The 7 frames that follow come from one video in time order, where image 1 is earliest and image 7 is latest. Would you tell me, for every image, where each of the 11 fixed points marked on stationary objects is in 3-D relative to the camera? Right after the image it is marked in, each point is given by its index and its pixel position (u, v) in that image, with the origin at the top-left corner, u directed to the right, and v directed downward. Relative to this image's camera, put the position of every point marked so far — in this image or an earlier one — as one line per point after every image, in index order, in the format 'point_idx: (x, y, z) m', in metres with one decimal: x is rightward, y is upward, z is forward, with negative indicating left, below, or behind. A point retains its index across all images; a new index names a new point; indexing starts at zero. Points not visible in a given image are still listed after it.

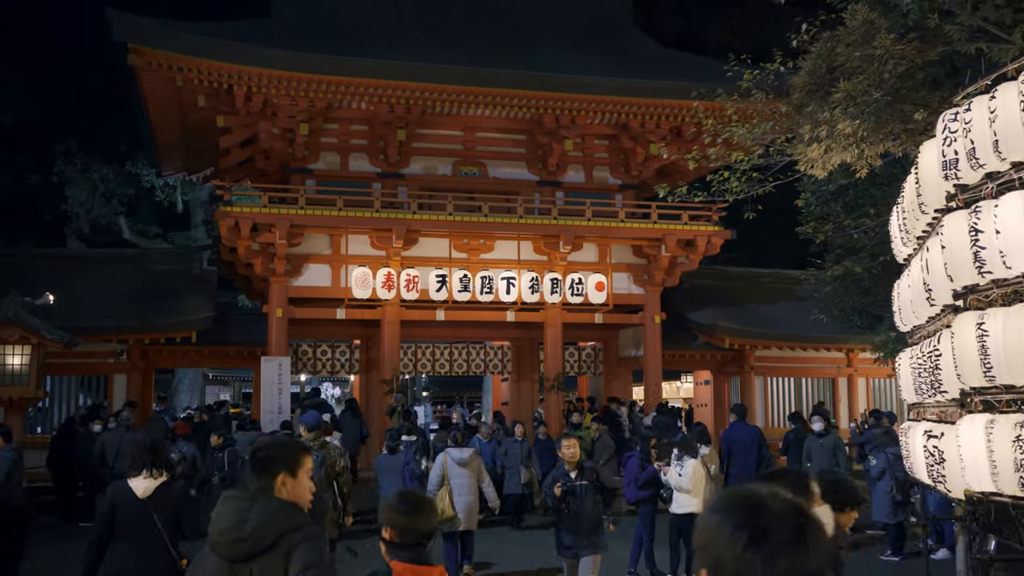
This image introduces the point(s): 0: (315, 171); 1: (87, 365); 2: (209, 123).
0: (-4.1, +2.4, +18.9) m
1: (-8.5, -1.5, +18.4) m
2: (-6.3, +3.5, +19.2) m
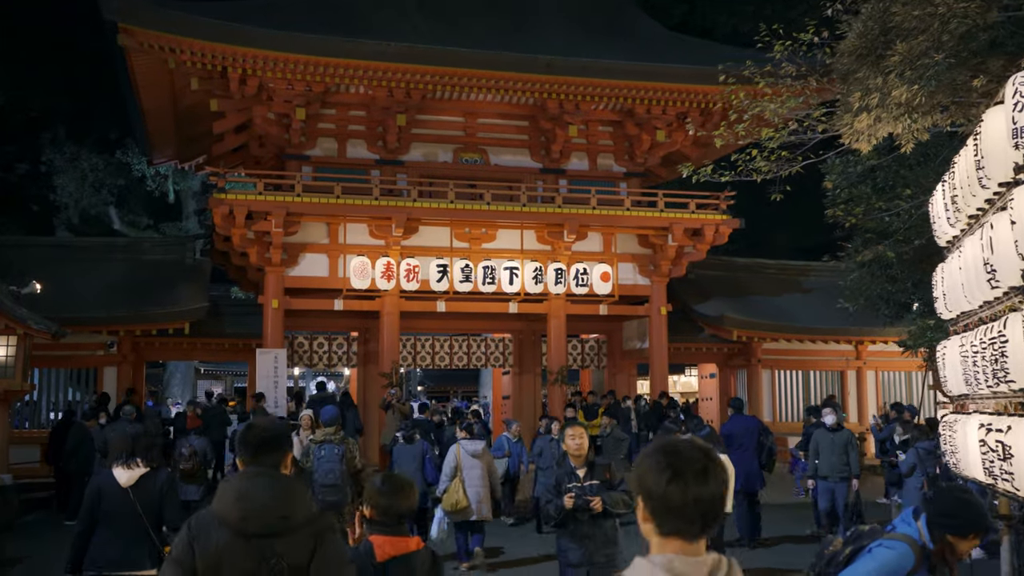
0: (-4.0, +2.6, +18.3) m
1: (-8.5, -1.3, +17.8) m
2: (-6.3, +3.7, +18.6) m
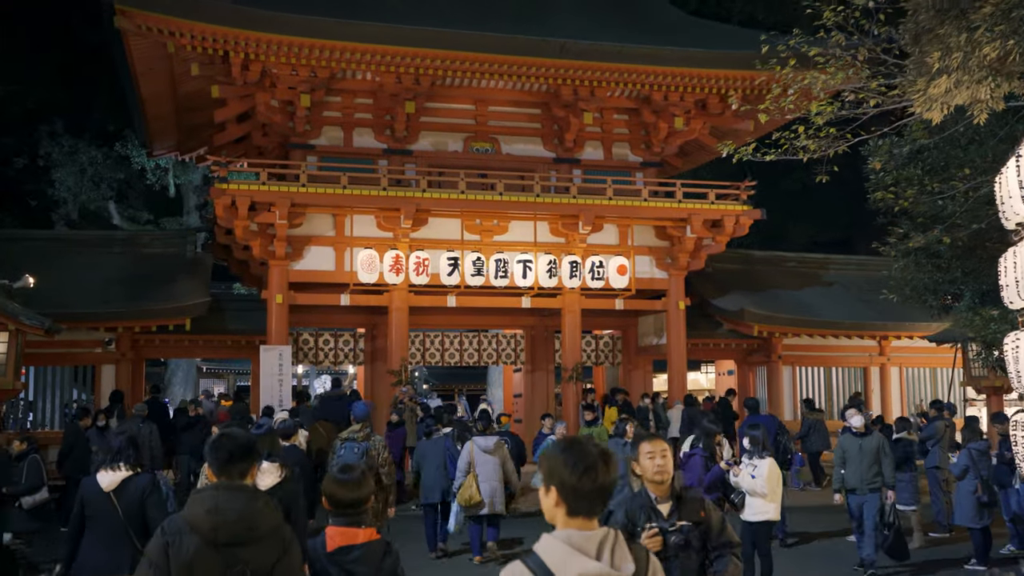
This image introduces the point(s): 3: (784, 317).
0: (-3.7, +2.7, +17.6) m
1: (-8.2, -1.2, +17.2) m
2: (-6.0, +3.8, +17.9) m
3: (+5.6, -0.6, +18.8) m
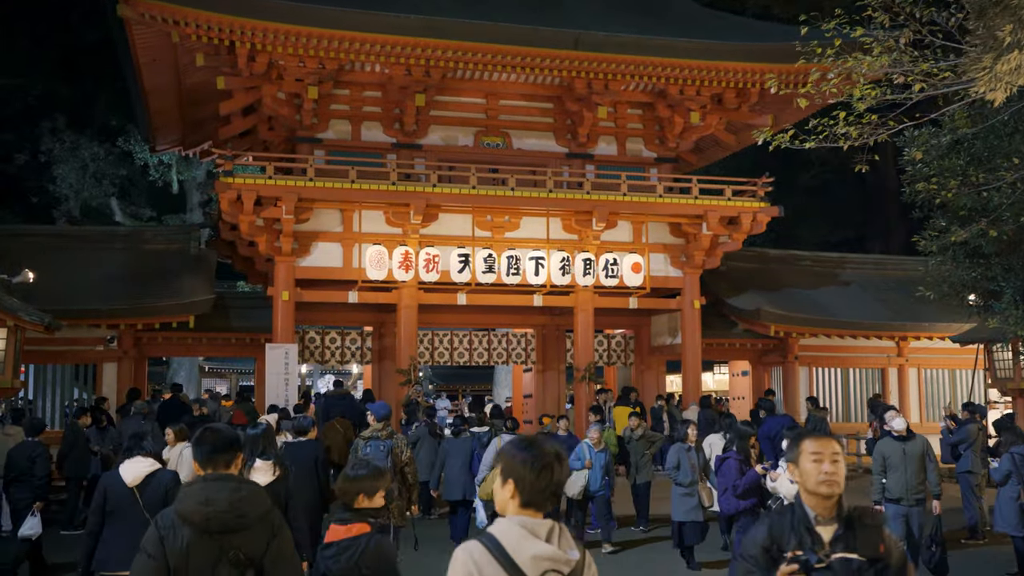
0: (-3.5, +2.7, +17.2) m
1: (-8.0, -1.2, +16.8) m
2: (-5.8, +3.8, +17.5) m
3: (+5.8, -0.6, +18.4) m
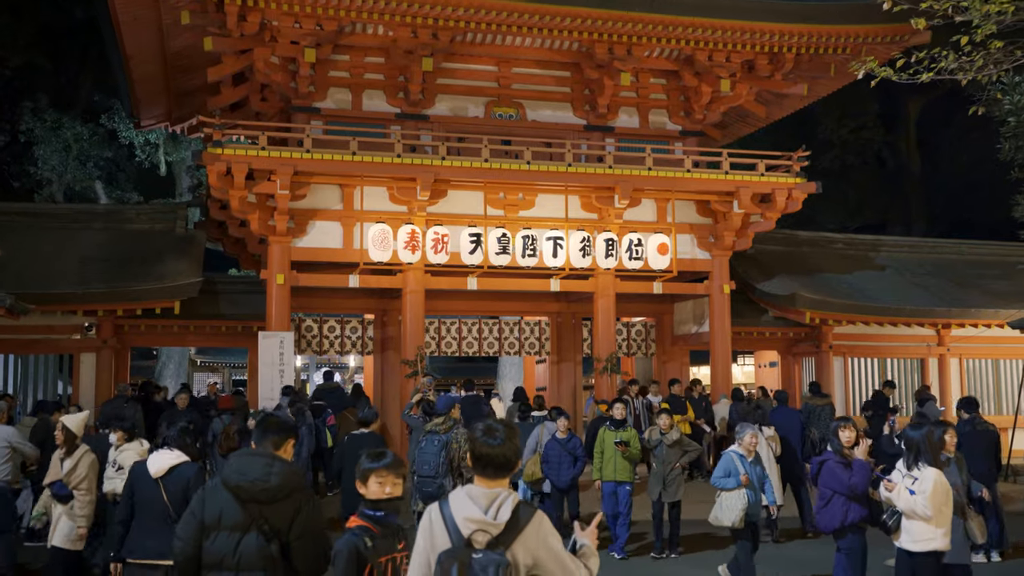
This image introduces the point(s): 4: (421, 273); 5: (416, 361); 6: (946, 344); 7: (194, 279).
0: (-3.3, +3.0, +15.8) m
1: (-7.7, -0.9, +15.3) m
2: (-5.5, +4.1, +16.1) m
3: (+6.0, -0.3, +17.0) m
4: (-1.5, +0.3, +15.4) m
5: (-1.5, -1.2, +15.0) m
6: (+8.7, -1.1, +18.4) m
7: (-5.3, +0.1, +15.3) m
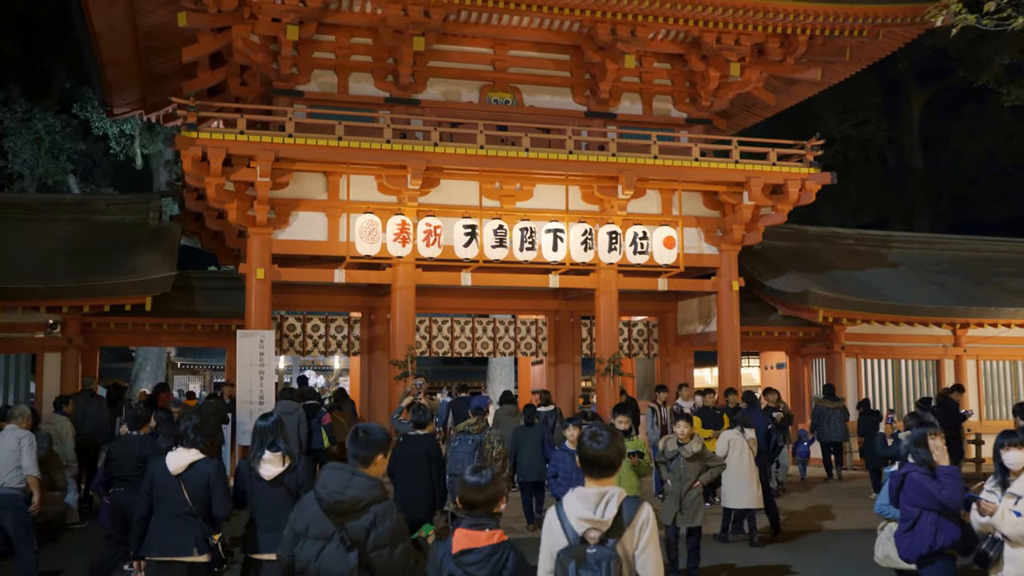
0: (-3.3, +3.1, +14.7) m
1: (-7.8, -0.8, +14.2) m
2: (-5.6, +4.2, +15.0) m
3: (+6.0, -0.2, +16.1) m
4: (-1.6, +0.3, +14.4) m
5: (-1.6, -1.1, +13.9) m
6: (+8.6, -1.1, +17.6) m
7: (-5.4, +0.2, +14.3) m
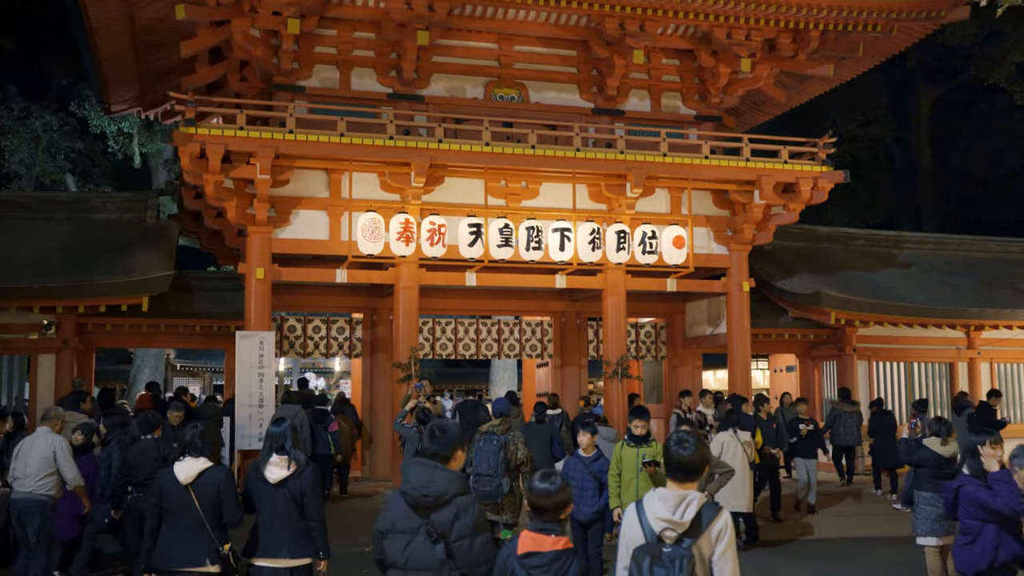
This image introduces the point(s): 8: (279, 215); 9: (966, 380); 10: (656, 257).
0: (-3.2, +3.1, +14.4) m
1: (-7.7, -0.8, +13.8) m
2: (-5.5, +4.2, +14.6) m
3: (+6.1, -0.2, +15.8) m
4: (-1.5, +0.3, +14.0) m
5: (-1.5, -1.1, +13.6) m
6: (+8.7, -1.1, +17.2) m
7: (-5.3, +0.2, +13.9) m
8: (-3.5, +1.1, +13.7) m
9: (+8.5, -1.7, +17.2) m
10: (+2.3, +0.5, +14.7) m
